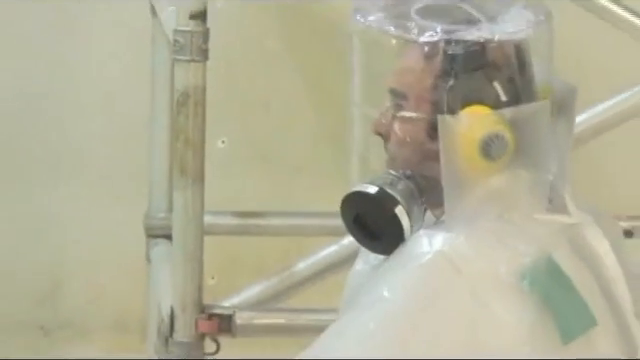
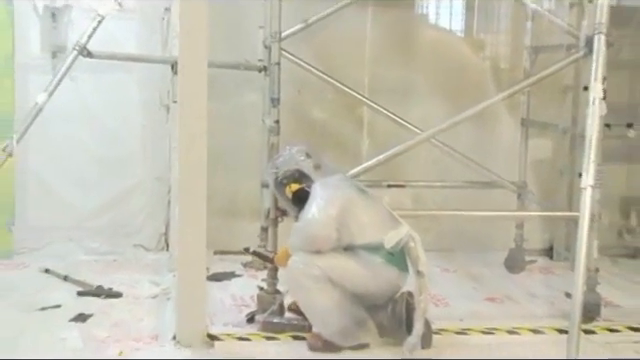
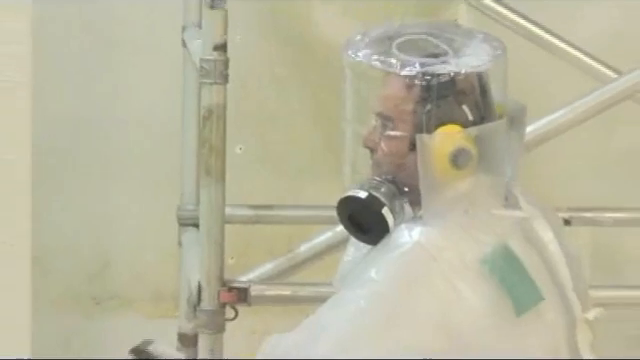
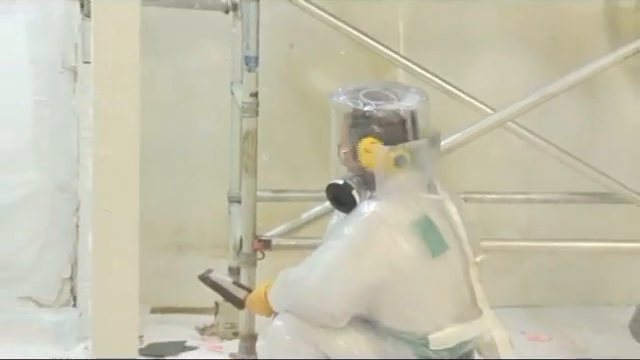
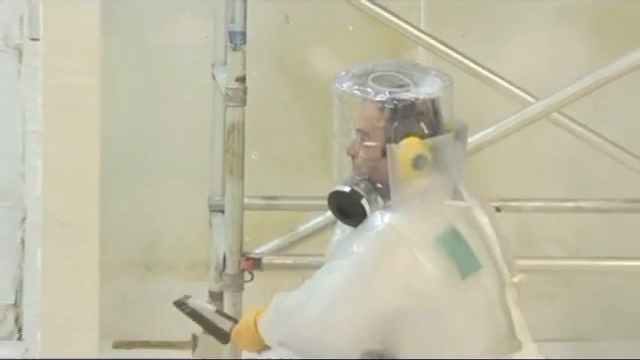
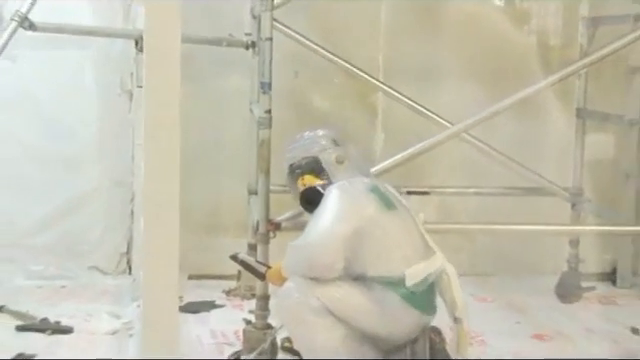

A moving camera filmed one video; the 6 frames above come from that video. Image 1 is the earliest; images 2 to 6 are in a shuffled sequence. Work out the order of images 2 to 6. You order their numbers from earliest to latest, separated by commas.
3, 5, 4, 6, 2
